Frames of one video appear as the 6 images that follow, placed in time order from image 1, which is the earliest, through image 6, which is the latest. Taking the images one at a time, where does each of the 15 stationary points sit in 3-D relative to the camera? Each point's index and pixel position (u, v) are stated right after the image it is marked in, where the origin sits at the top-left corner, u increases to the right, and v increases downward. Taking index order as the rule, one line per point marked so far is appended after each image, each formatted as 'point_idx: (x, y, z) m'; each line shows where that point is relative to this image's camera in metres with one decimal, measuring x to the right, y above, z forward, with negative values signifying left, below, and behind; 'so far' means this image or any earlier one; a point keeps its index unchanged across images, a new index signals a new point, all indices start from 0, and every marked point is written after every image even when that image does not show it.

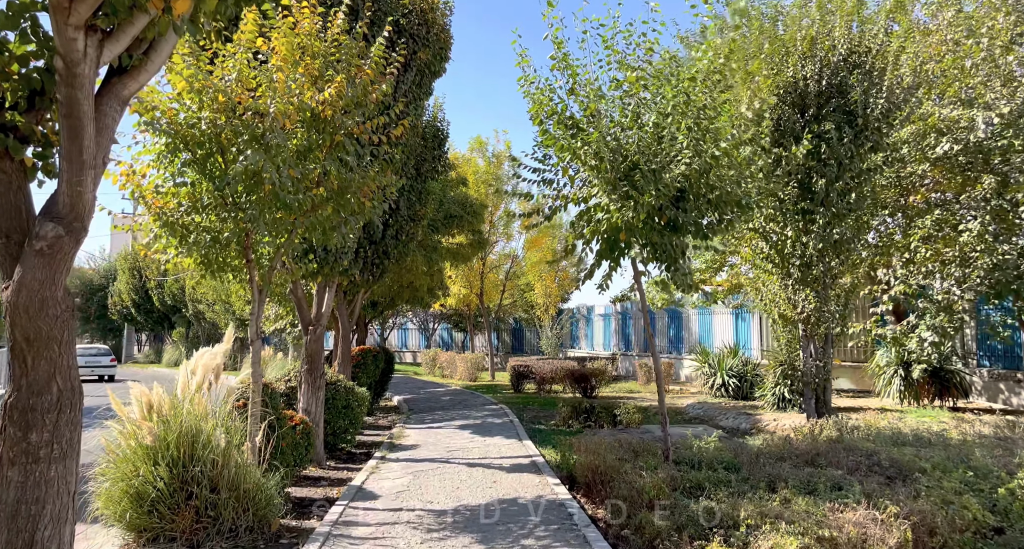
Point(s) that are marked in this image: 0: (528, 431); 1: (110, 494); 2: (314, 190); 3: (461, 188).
0: (+0.3, -2.7, +12.5) m
1: (-3.4, -1.8, +6.0) m
2: (-2.1, +0.9, +7.5) m
3: (-1.3, +2.2, +18.1) m
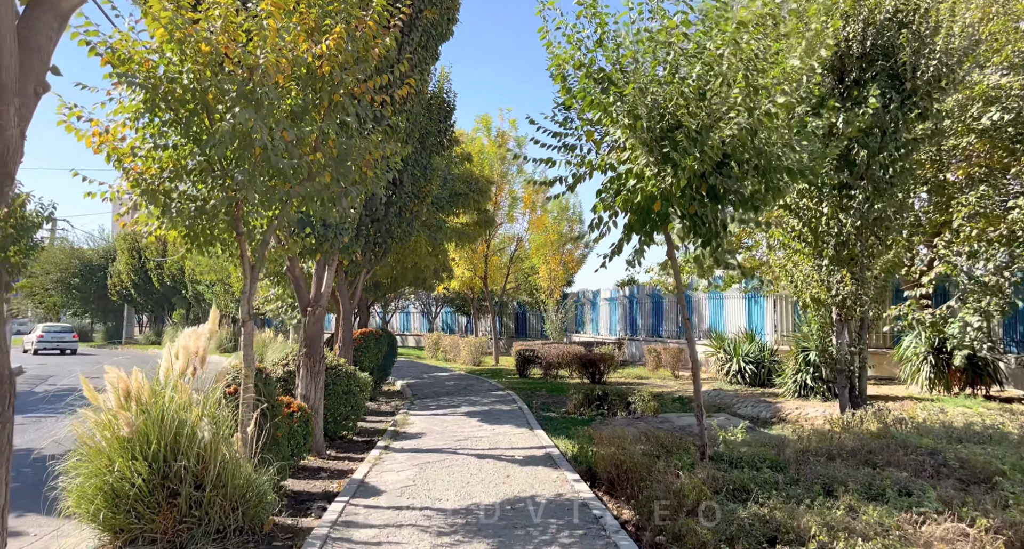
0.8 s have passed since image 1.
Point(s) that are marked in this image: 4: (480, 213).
0: (+0.5, -2.4, +11.9) m
1: (-3.2, -1.6, +5.4) m
2: (-1.9, +1.1, +6.8) m
3: (-1.1, +2.6, +17.4) m
4: (-0.8, +1.5, +18.2) m
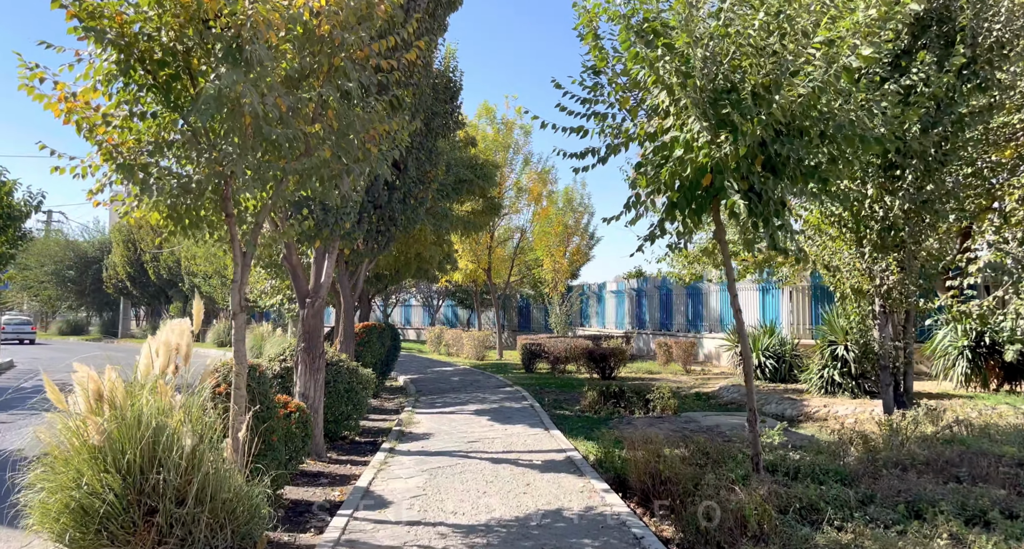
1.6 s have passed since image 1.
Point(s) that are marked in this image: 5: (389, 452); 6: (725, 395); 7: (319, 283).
0: (+0.7, -2.2, +11.2) m
1: (-3.0, -1.5, +4.6) m
2: (-1.7, +1.3, +6.0) m
3: (-0.9, +2.9, +16.6) m
4: (-0.6, +1.8, +17.5) m
5: (-1.5, -2.2, +8.7) m
6: (+4.2, -2.4, +14.3) m
7: (-2.4, -0.1, +9.0) m
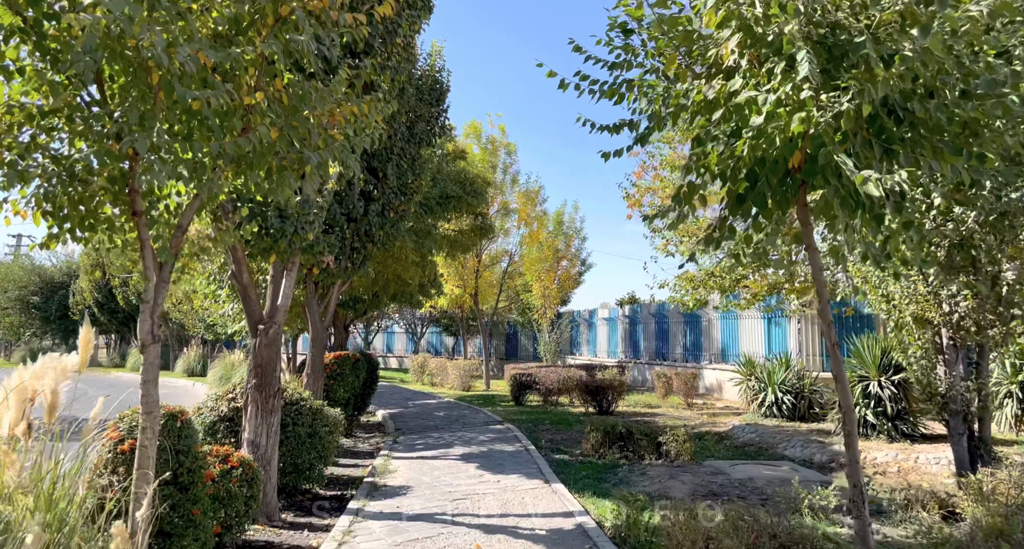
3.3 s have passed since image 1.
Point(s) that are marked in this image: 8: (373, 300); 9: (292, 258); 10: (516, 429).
0: (+0.6, -2.6, +9.6) m
1: (-3.0, -1.6, +3.0) m
2: (-1.7, +1.1, +4.6) m
3: (-1.1, +2.3, +15.2) m
4: (-0.8, +1.2, +16.0) m
5: (-1.6, -2.4, +7.1) m
6: (+4.1, -2.9, +12.8) m
7: (-2.5, -0.3, +7.4) m
8: (-3.1, -0.6, +16.0) m
9: (-2.3, +0.2, +7.3) m
10: (+0.1, -2.8, +13.0) m
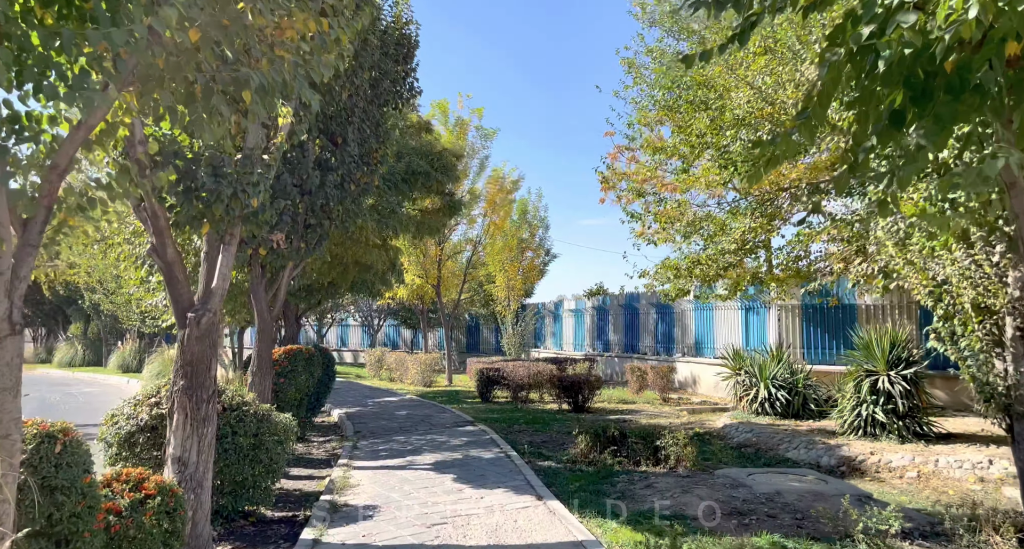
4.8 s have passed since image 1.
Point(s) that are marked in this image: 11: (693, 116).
0: (+0.3, -2.3, +8.4) m
1: (-2.8, -1.4, +1.6) m
2: (-1.6, +1.3, +3.1) m
3: (-1.6, +2.6, +13.8) m
4: (-1.4, +1.5, +14.6) m
5: (-1.6, -2.2, +5.7) m
6: (+3.6, -2.7, +11.8) m
7: (-2.5, -0.1, +5.9) m
8: (-3.7, -0.3, +14.4) m
9: (-2.3, +0.4, +5.9) m
10: (-0.4, -2.6, +11.7) m
11: (+3.5, +3.1, +14.0) m
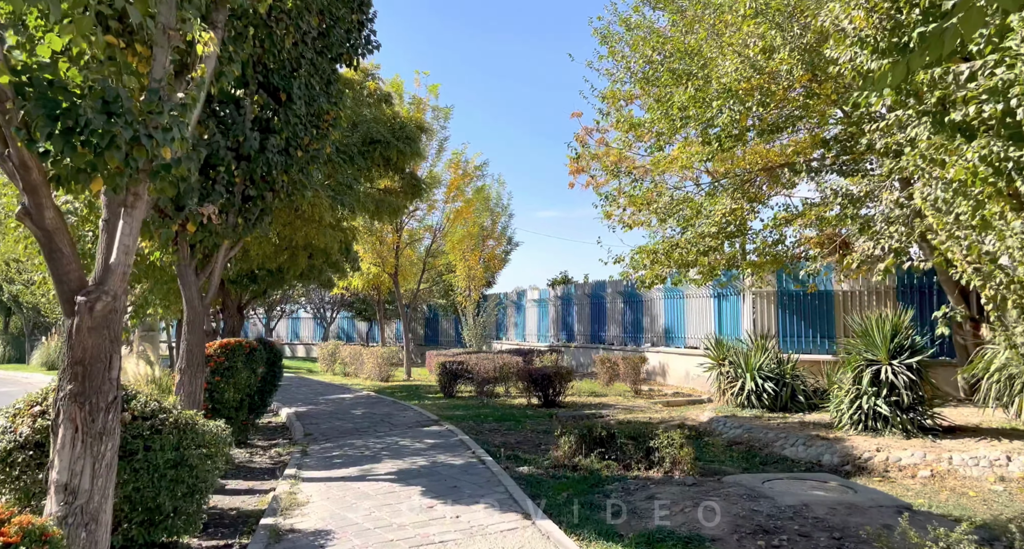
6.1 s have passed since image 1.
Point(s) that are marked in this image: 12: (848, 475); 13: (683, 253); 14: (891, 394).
0: (+0.1, -2.1, +7.2) m
1: (-2.6, -1.3, +0.2) m
2: (-1.5, +1.5, +1.9) m
3: (-2.2, +2.9, +12.5) m
4: (-2.0, +1.8, +13.3) m
5: (-1.7, -2.0, +4.5) m
6: (+3.2, -2.4, +10.8) m
7: (-2.6, +0.1, +4.6) m
8: (-4.3, 0.0, +13.0) m
9: (-2.4, +0.6, +4.6) m
10: (-0.8, -2.3, +10.6) m
11: (+2.9, +3.4, +13.0) m
12: (+4.1, -2.5, +8.8) m
13: (+3.5, +0.4, +14.4) m
14: (+5.1, -1.6, +9.6) m
